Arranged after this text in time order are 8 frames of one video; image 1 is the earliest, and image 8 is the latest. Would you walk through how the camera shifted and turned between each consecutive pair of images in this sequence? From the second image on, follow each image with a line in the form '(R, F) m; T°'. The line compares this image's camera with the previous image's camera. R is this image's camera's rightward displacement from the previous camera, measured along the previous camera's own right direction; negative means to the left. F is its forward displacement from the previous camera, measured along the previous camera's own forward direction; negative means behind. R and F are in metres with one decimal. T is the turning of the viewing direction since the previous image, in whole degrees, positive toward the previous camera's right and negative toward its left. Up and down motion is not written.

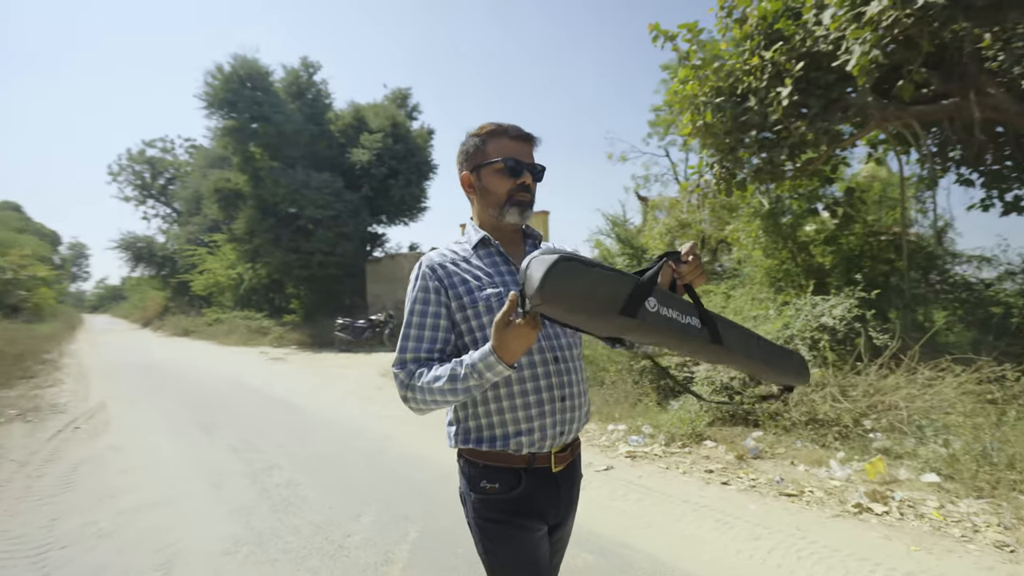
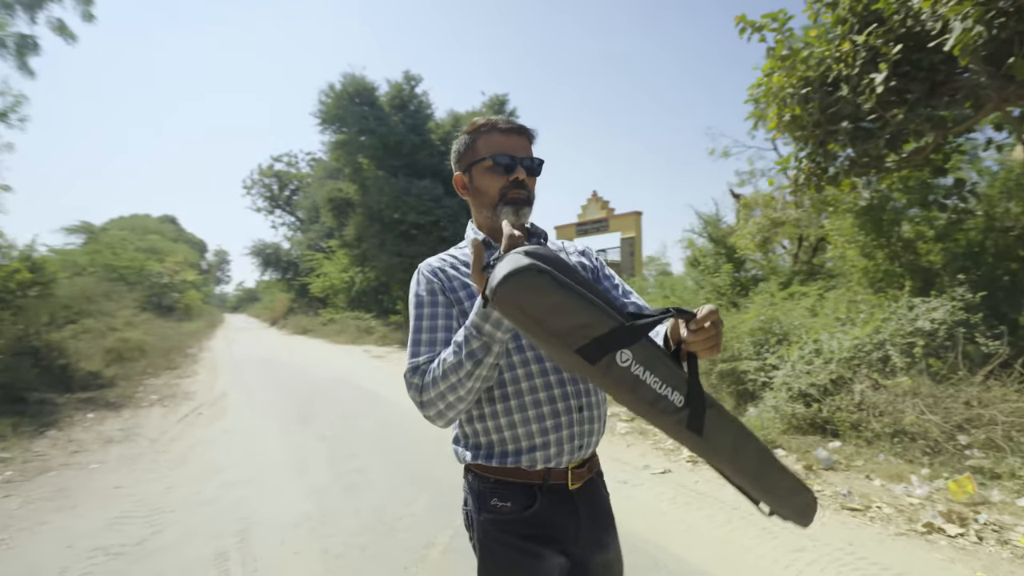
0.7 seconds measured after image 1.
(+0.4, -0.1) m; -10°
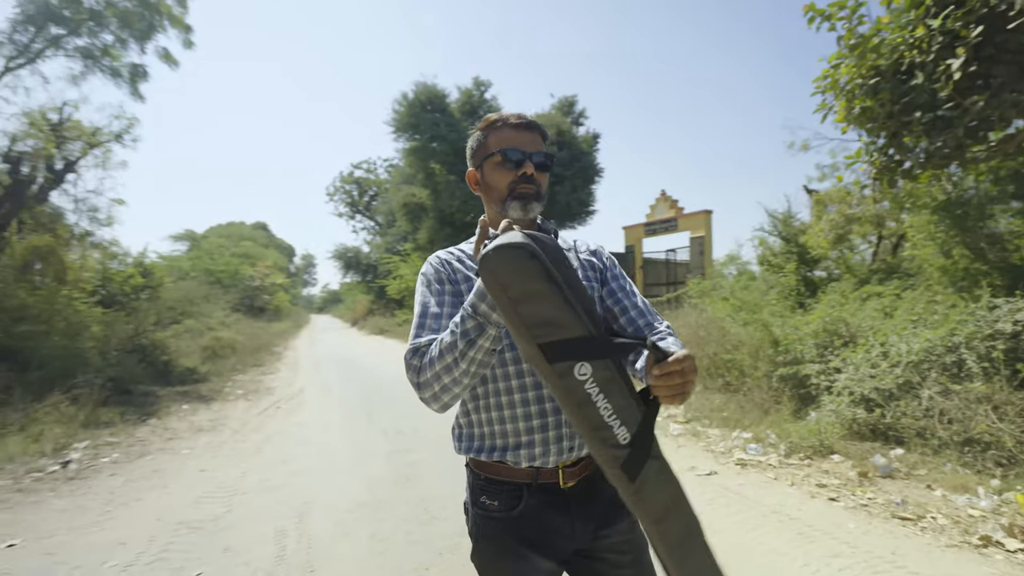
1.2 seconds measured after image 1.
(+0.3, -0.1) m; -7°
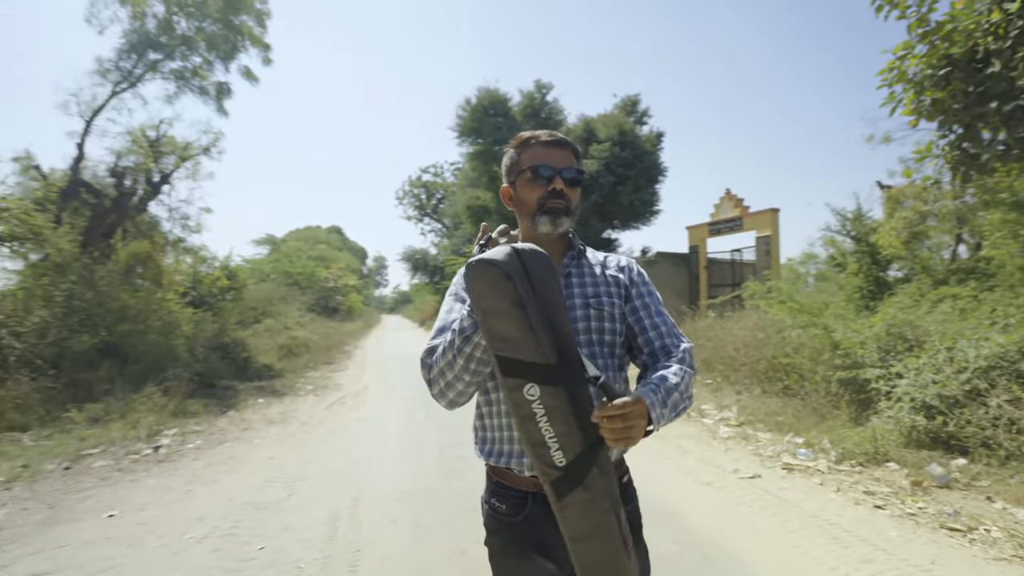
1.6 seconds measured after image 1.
(+0.2, -0.2) m; -7°
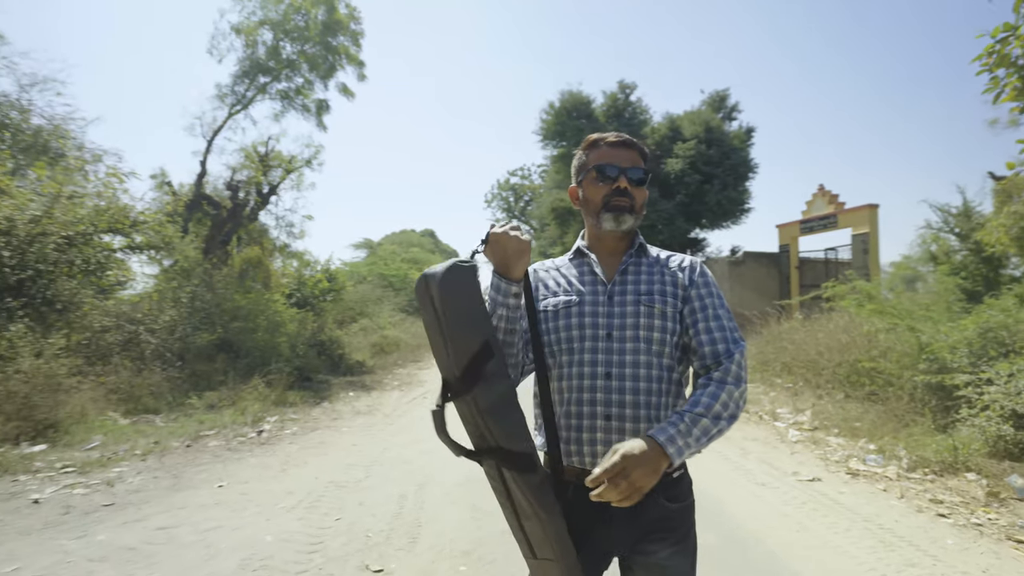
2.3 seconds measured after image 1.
(+0.3, -0.3) m; -9°
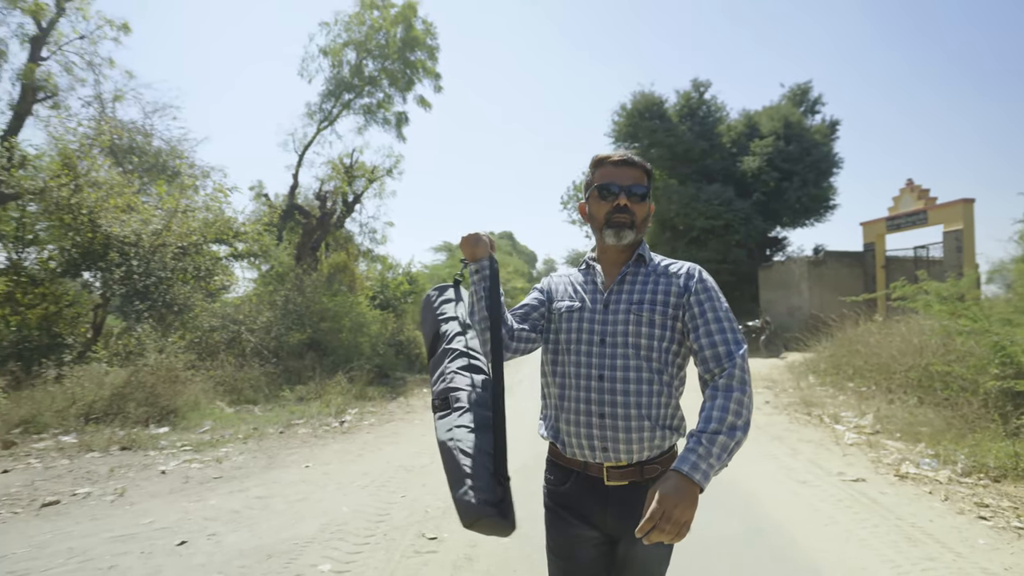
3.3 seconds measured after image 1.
(+0.3, -0.4) m; -8°
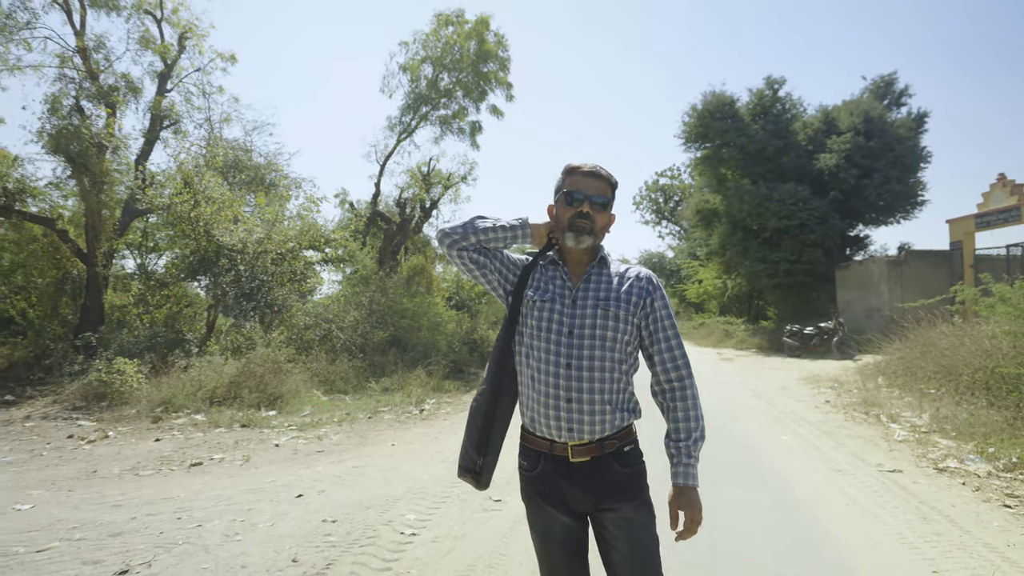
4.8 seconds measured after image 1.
(+0.2, -0.7) m; -7°
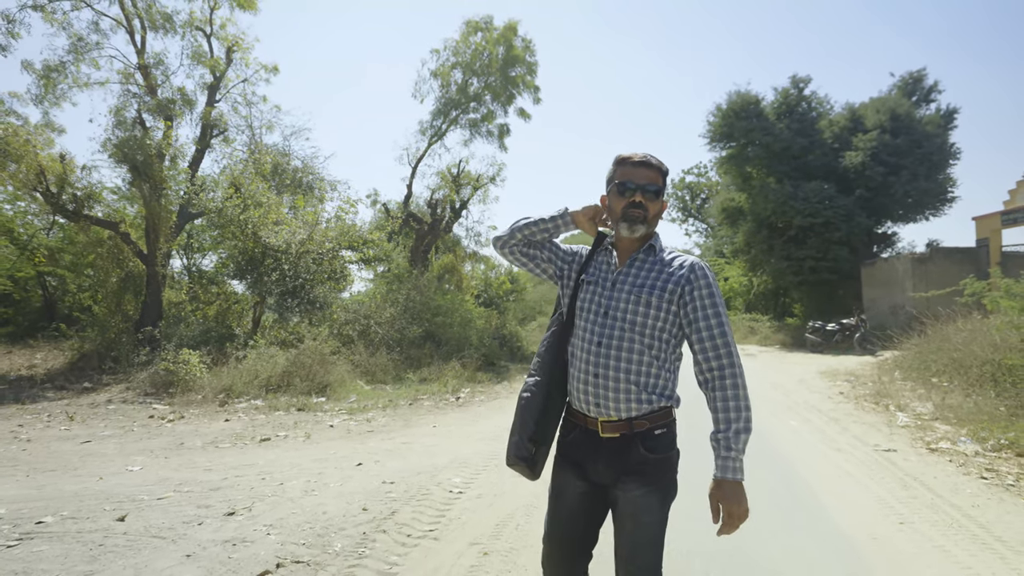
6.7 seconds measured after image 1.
(0.0, -0.7) m; -3°
